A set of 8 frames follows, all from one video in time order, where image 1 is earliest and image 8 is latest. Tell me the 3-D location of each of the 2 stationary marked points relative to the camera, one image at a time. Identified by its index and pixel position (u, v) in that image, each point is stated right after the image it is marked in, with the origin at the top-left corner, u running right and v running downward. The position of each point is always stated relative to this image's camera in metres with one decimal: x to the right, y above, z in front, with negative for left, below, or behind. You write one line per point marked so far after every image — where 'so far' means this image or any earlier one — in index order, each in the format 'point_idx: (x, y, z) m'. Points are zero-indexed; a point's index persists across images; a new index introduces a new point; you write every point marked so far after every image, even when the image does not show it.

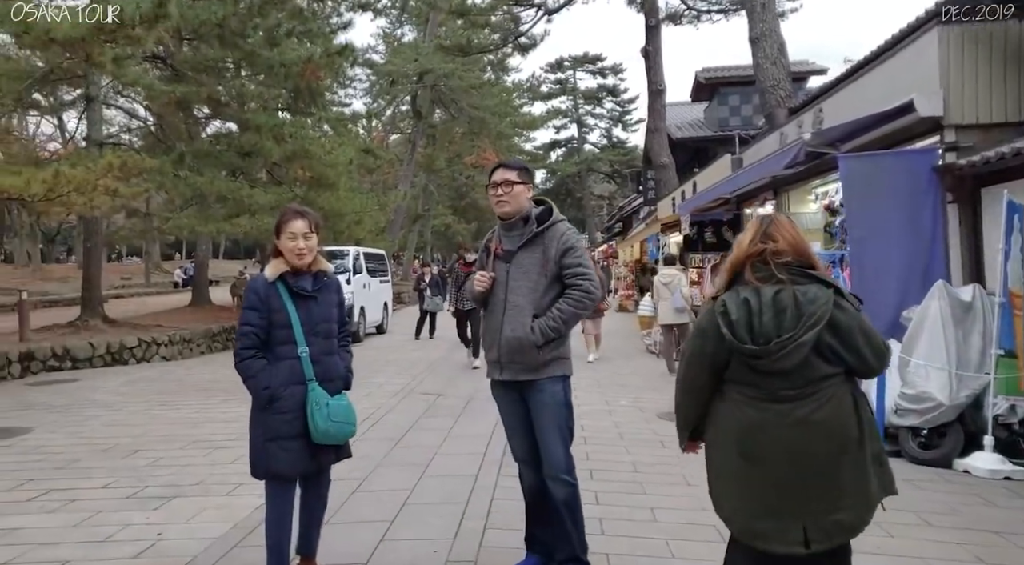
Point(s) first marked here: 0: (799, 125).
0: (+4.5, +2.5, +11.7) m
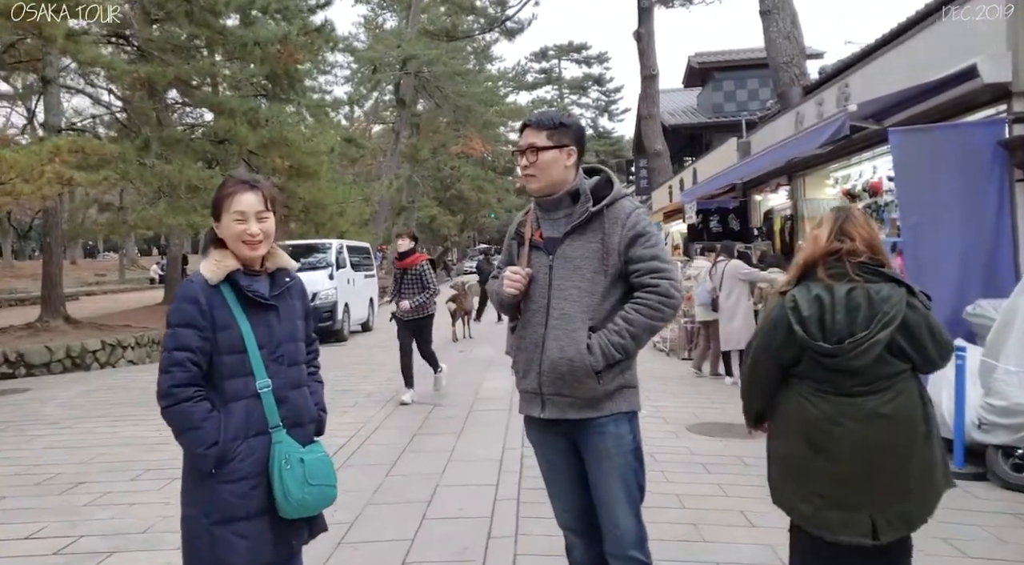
0: (+4.4, +2.6, +10.8) m
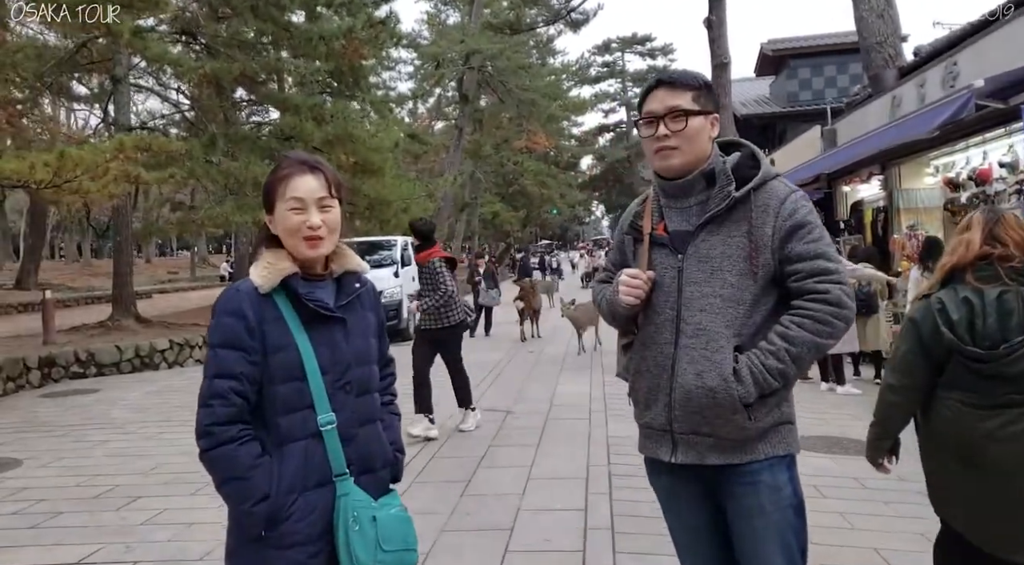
0: (+5.4, +2.6, +9.9) m
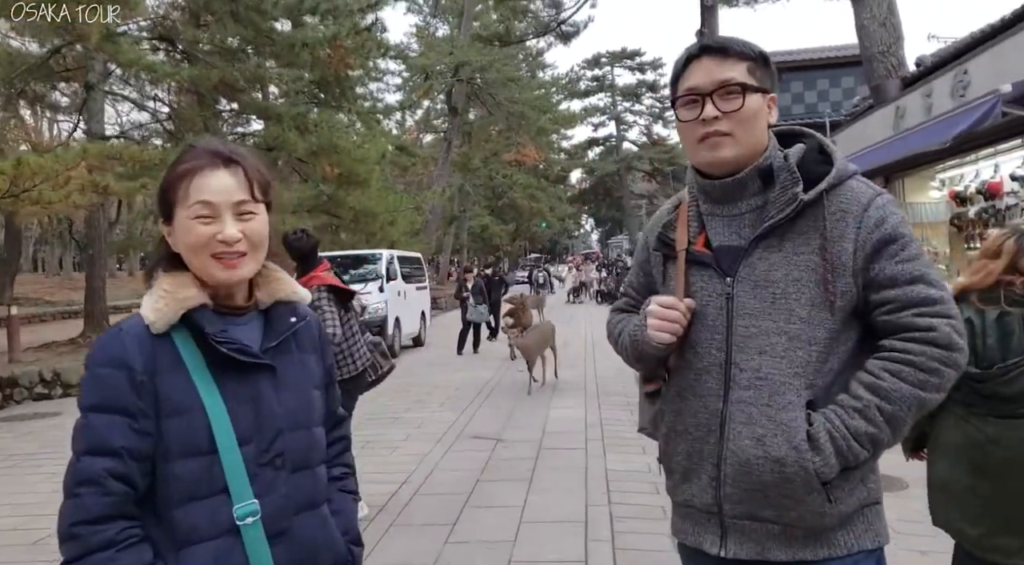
0: (+5.3, +2.4, +9.5) m
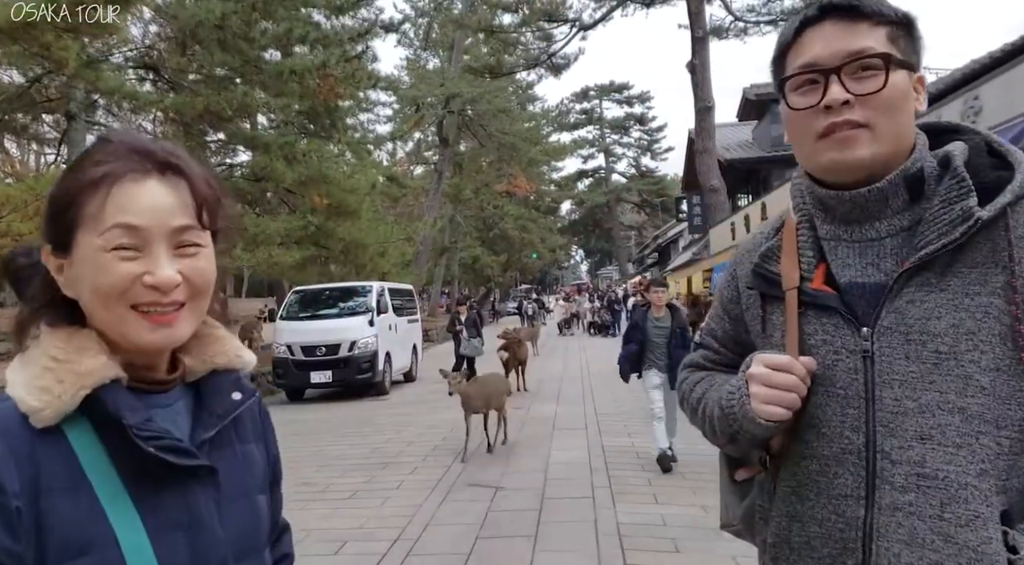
0: (+5.2, +2.0, +9.3) m
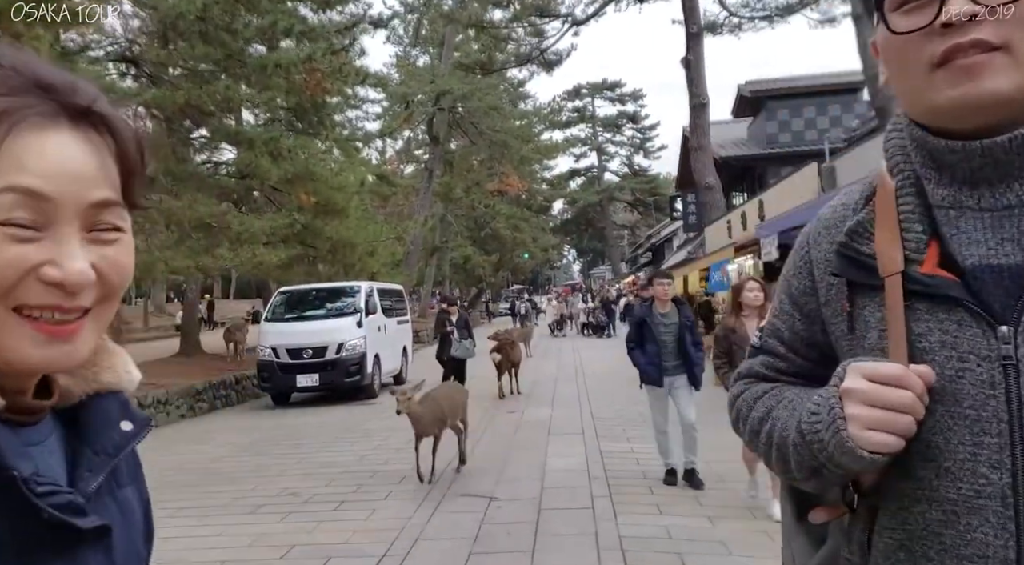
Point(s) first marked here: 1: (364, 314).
0: (+5.1, +2.1, +9.0) m
1: (-2.6, -0.6, +13.2) m
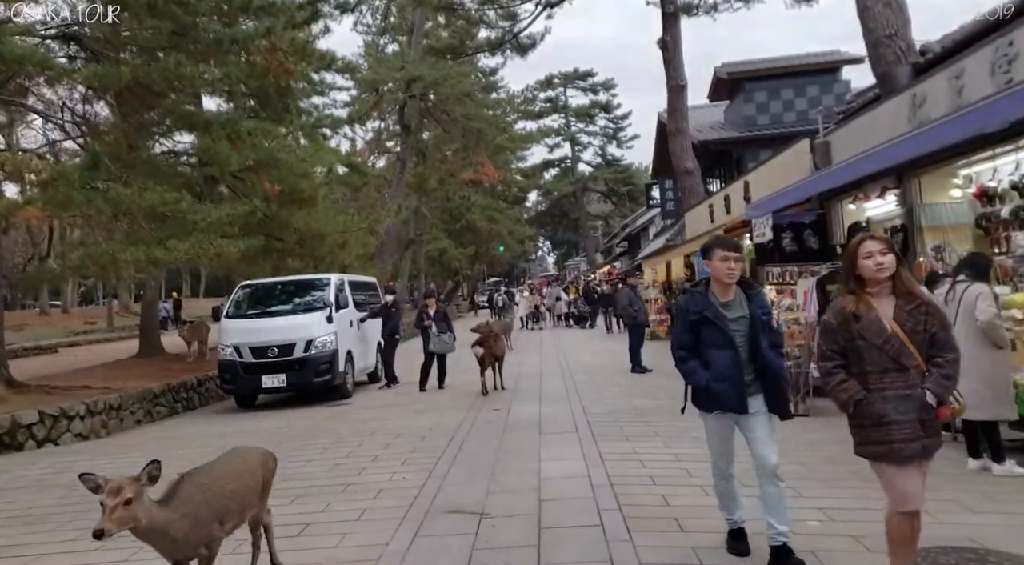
0: (+4.9, +2.3, +8.3) m
1: (-2.9, -0.4, +12.3) m
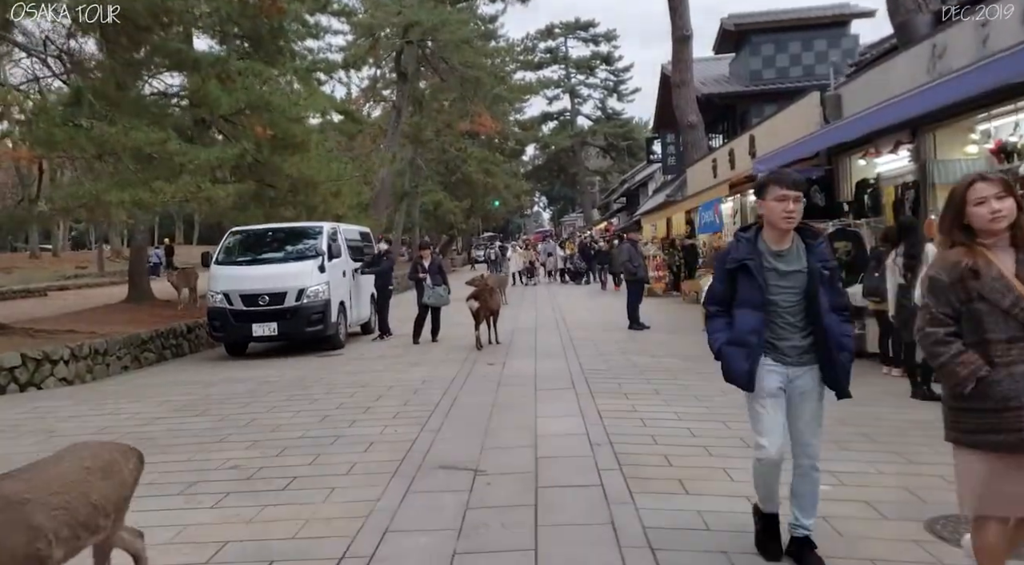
0: (+4.9, +2.7, +7.9) m
1: (-3.0, +0.4, +12.0) m
